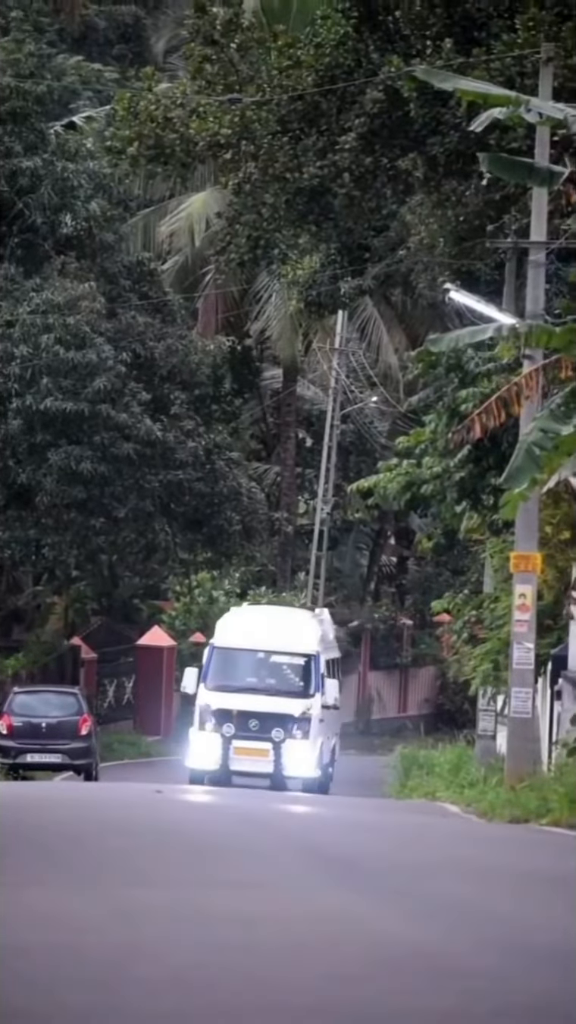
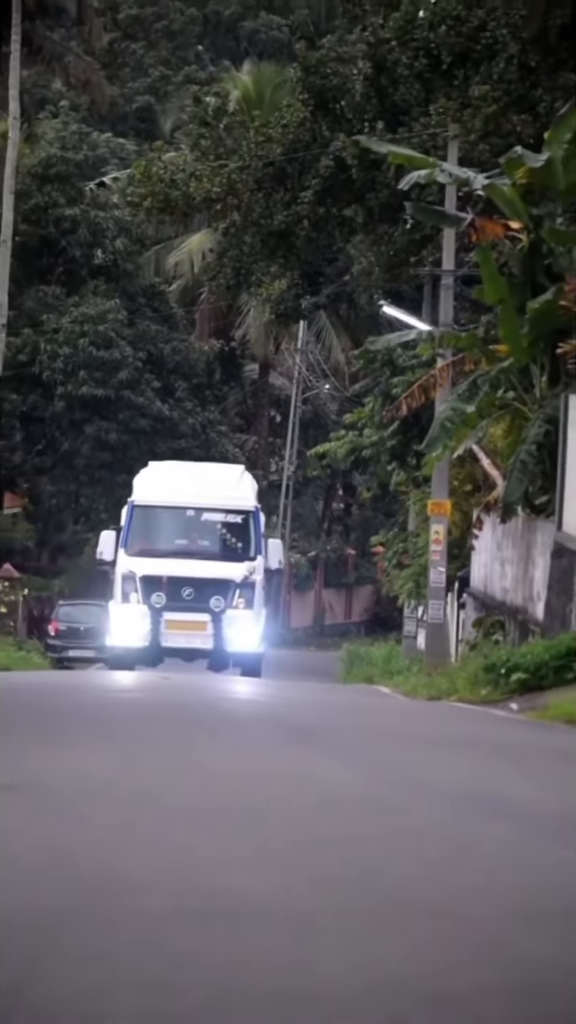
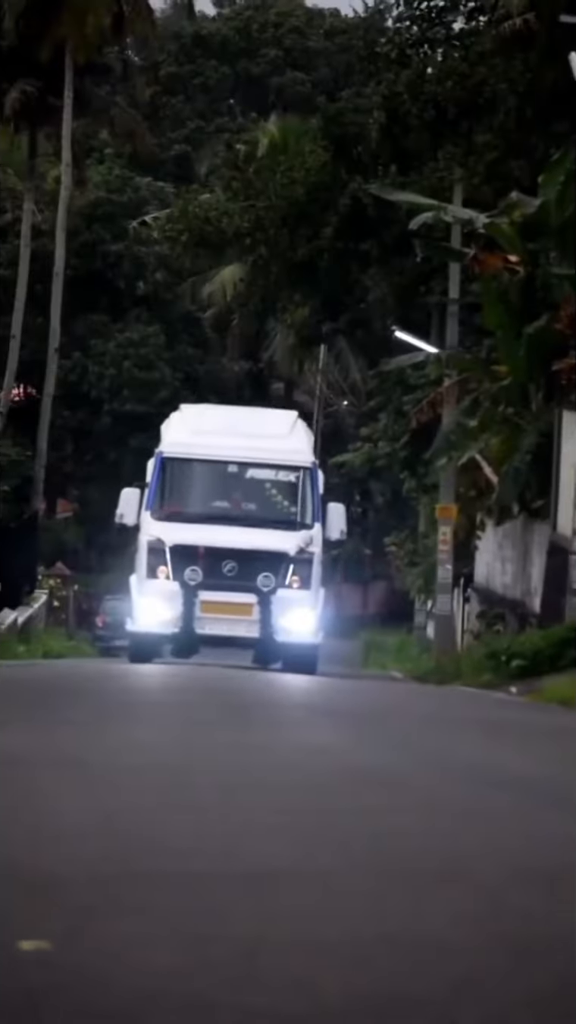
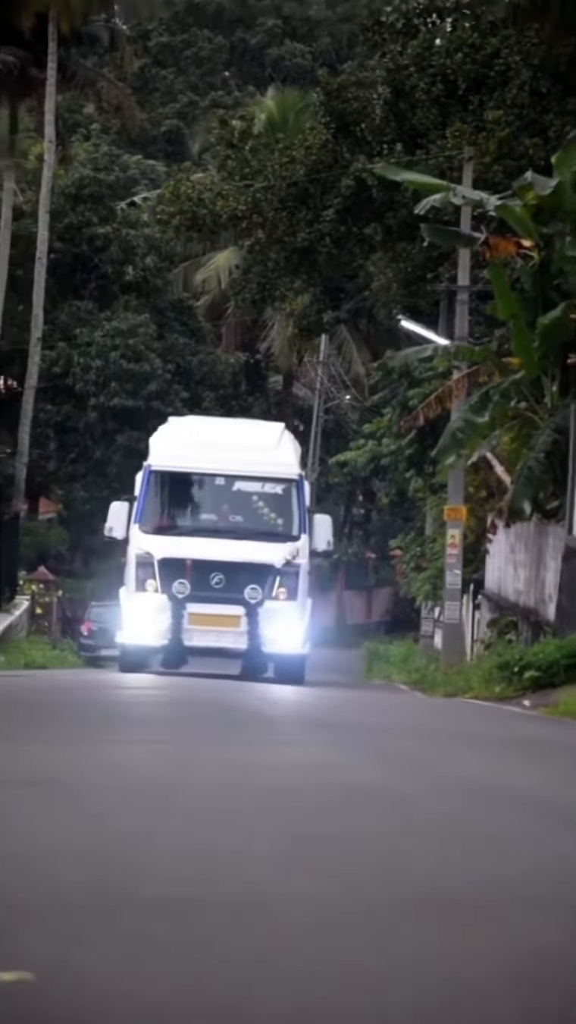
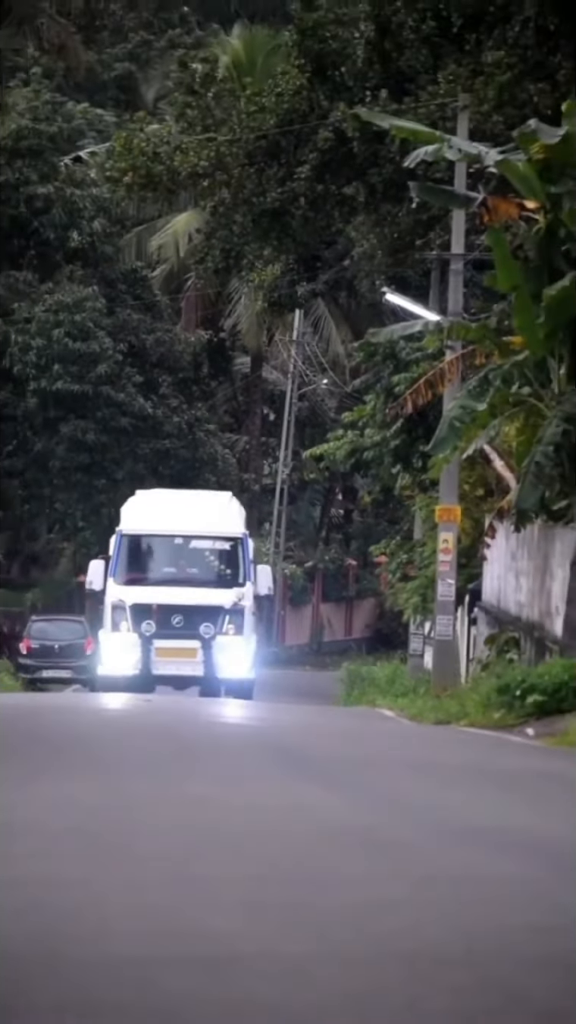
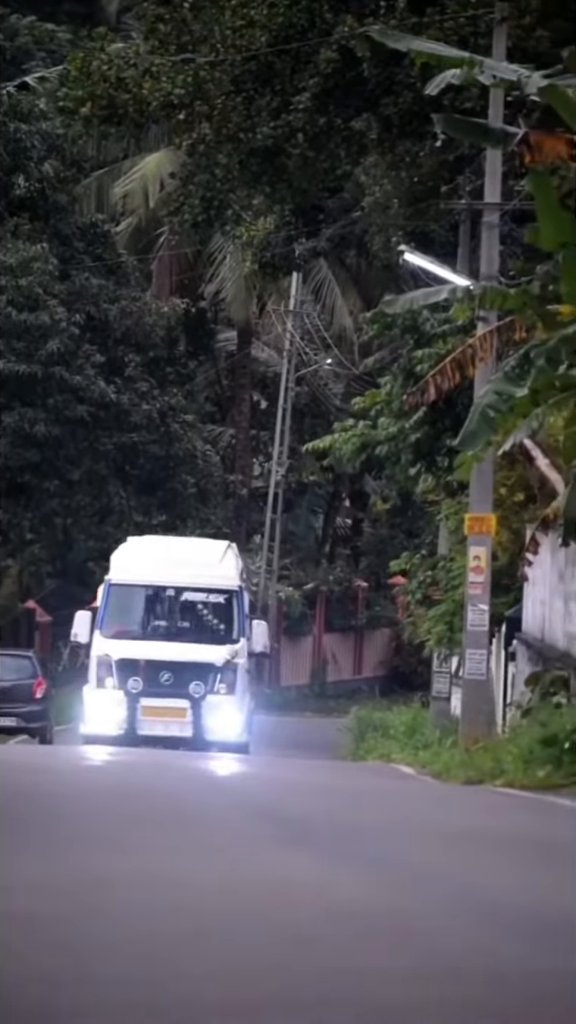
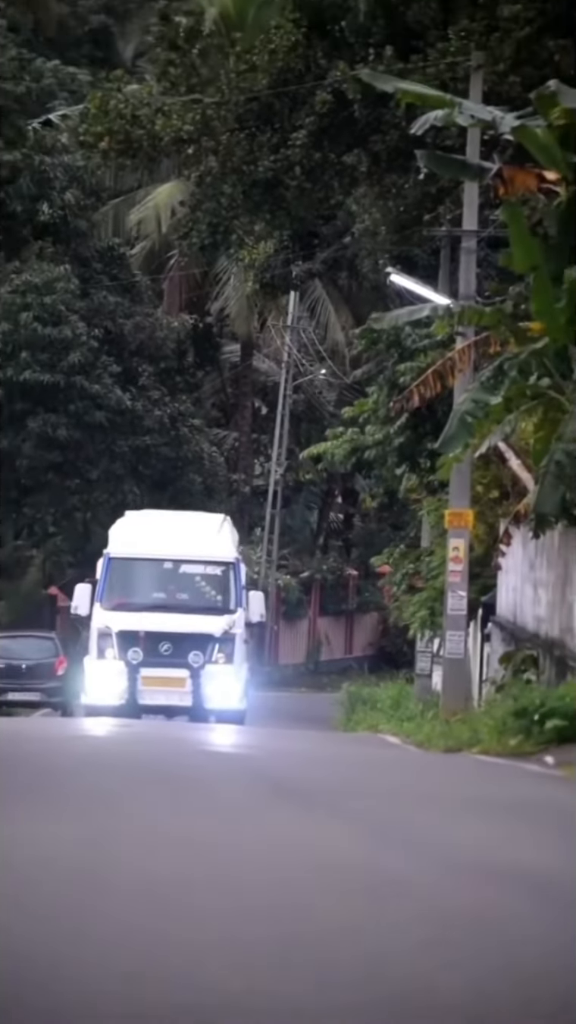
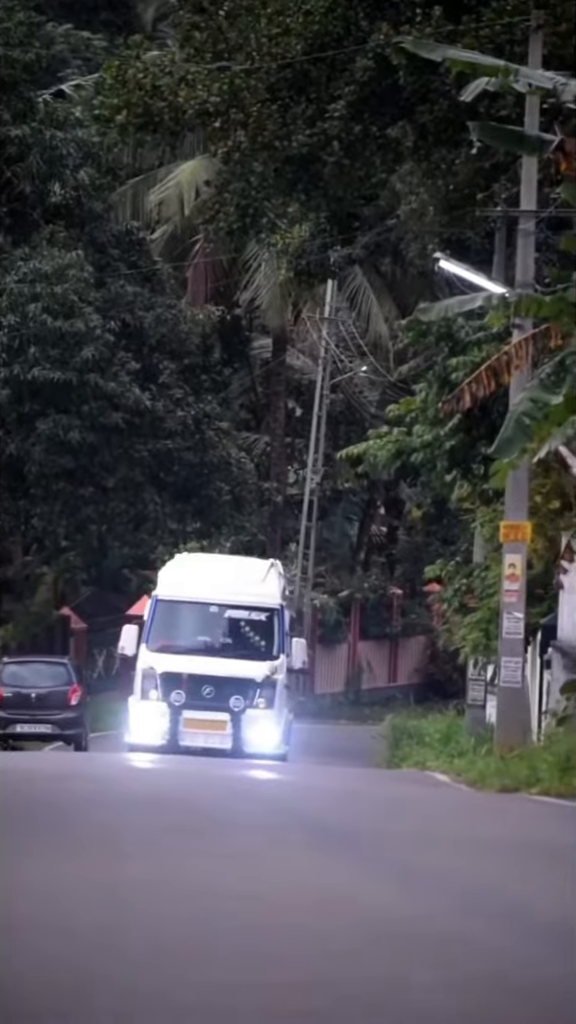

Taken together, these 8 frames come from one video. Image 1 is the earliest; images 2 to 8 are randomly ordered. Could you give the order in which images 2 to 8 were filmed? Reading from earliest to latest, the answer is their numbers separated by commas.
8, 6, 7, 5, 2, 4, 3
